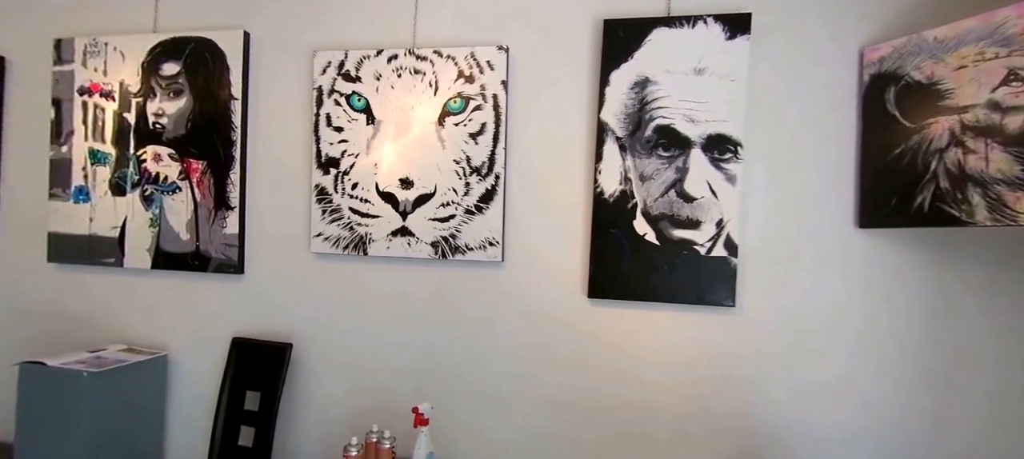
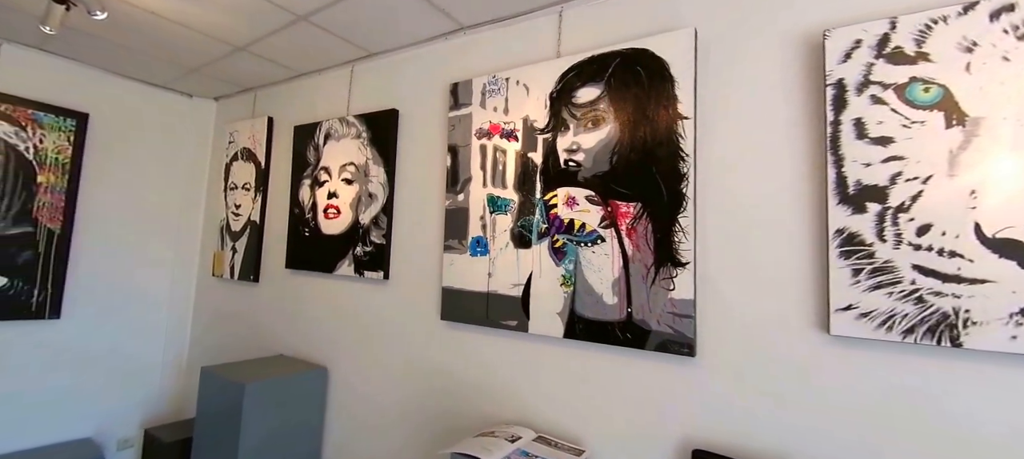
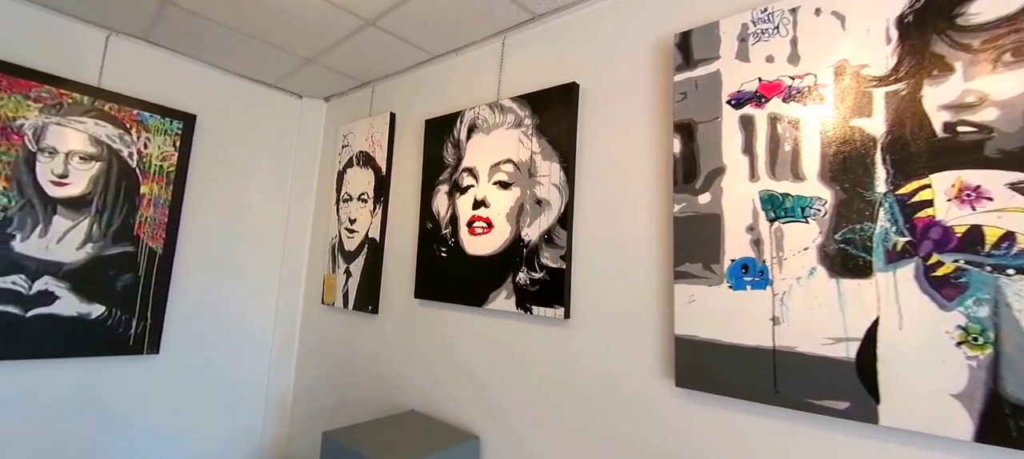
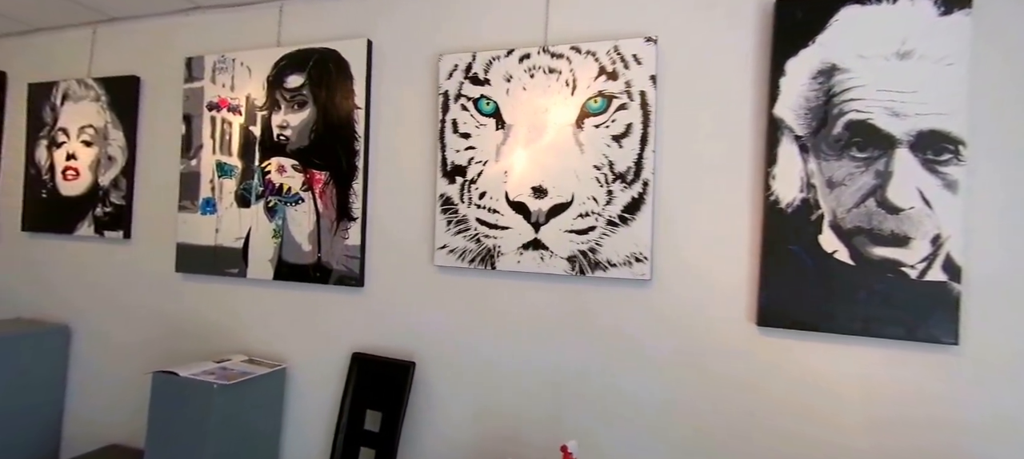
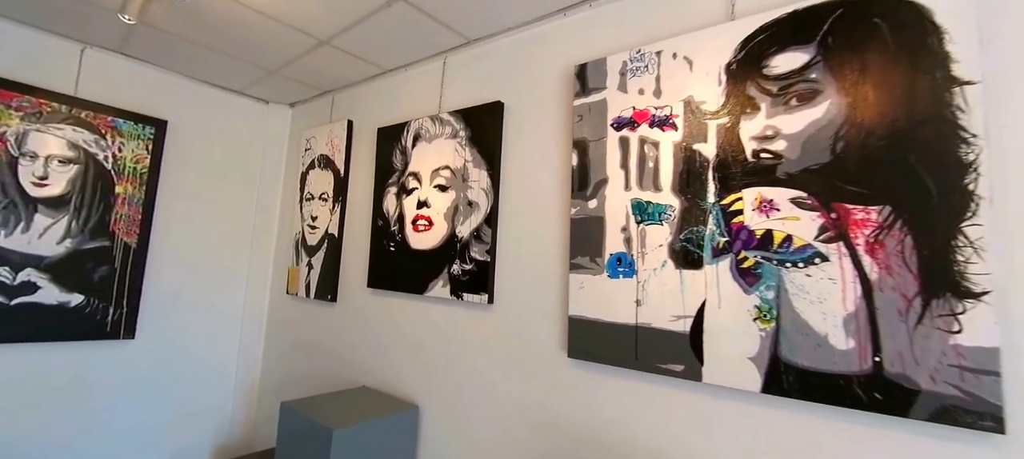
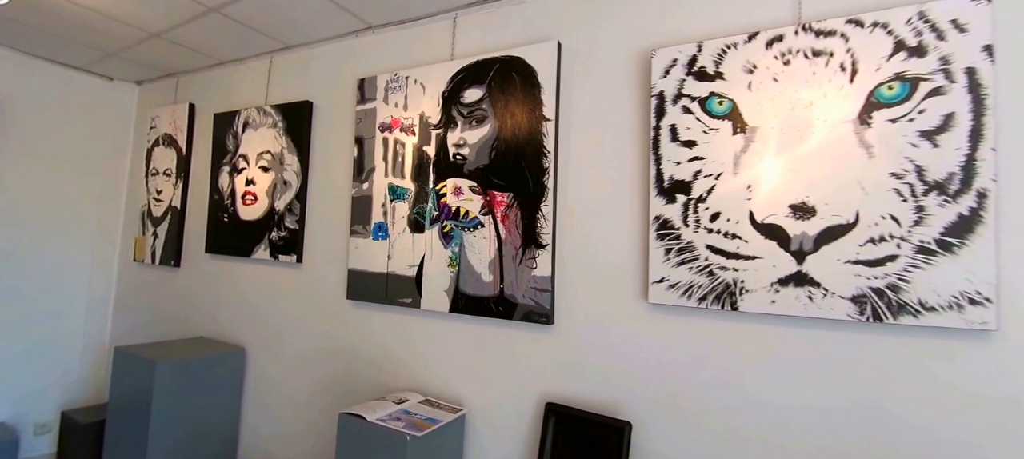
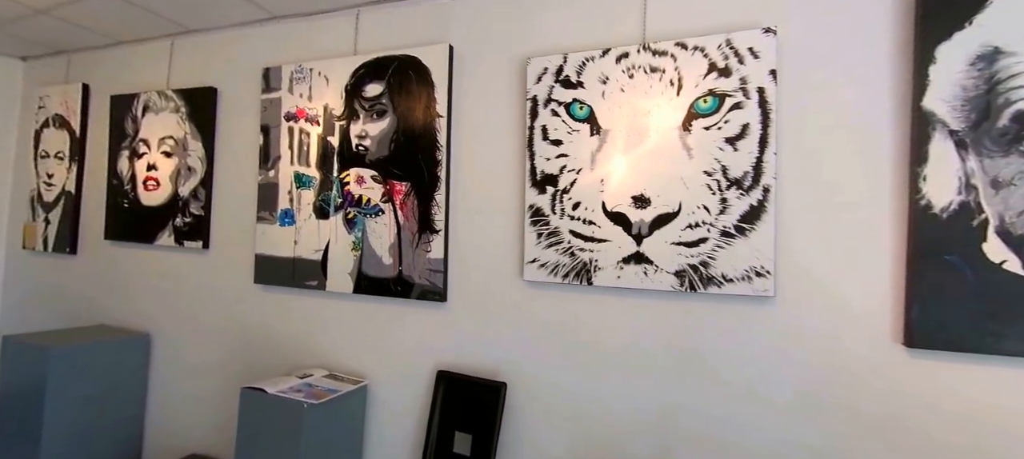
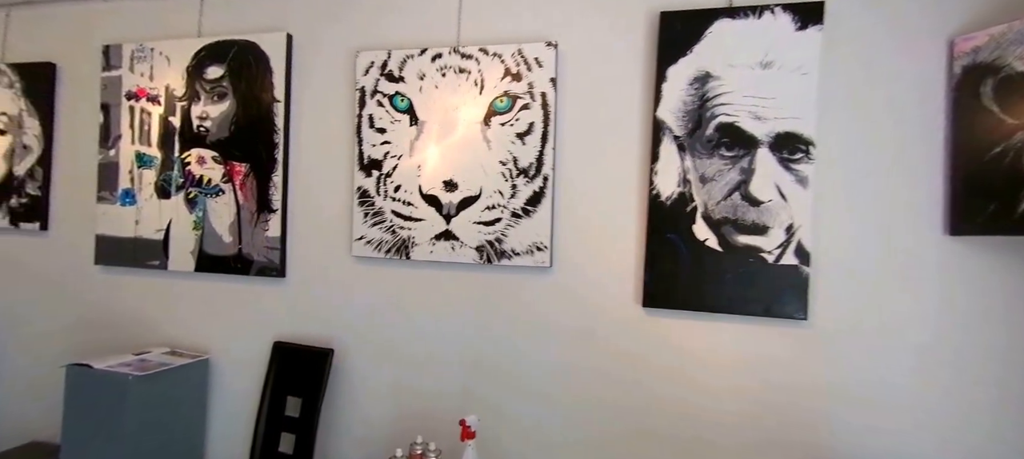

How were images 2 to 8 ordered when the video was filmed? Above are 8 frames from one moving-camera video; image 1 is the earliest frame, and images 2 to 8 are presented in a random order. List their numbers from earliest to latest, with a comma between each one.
8, 4, 7, 6, 2, 5, 3
